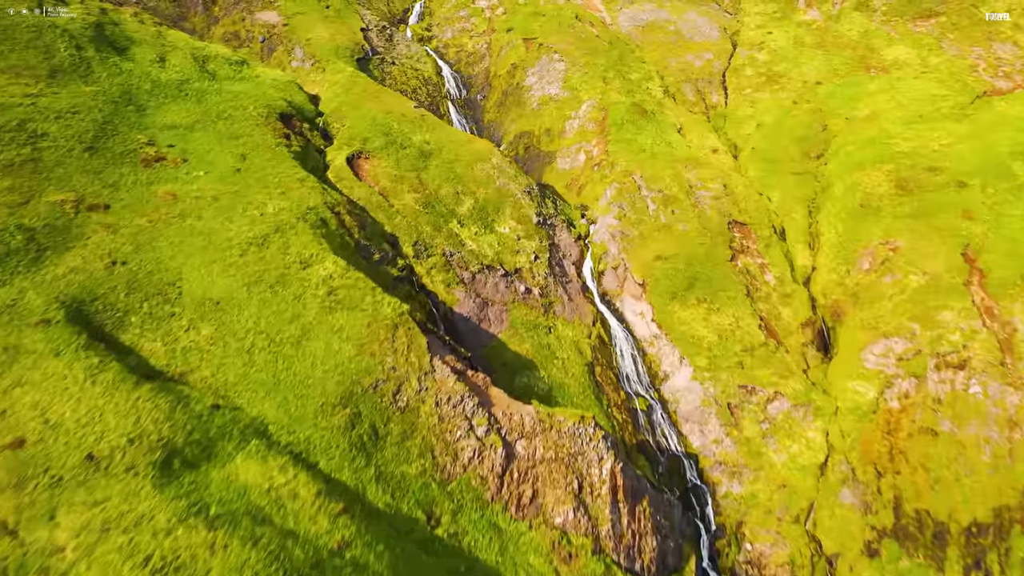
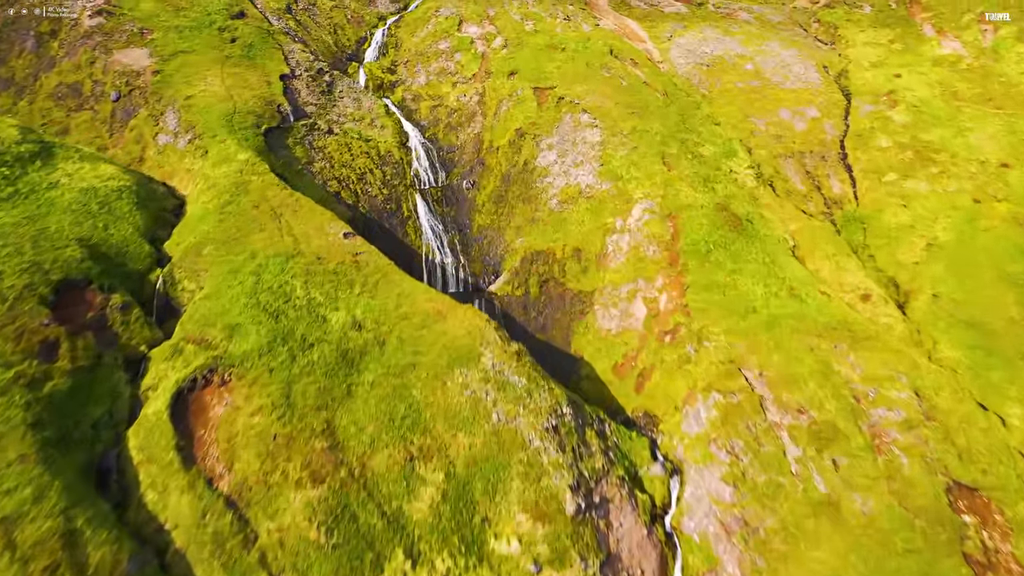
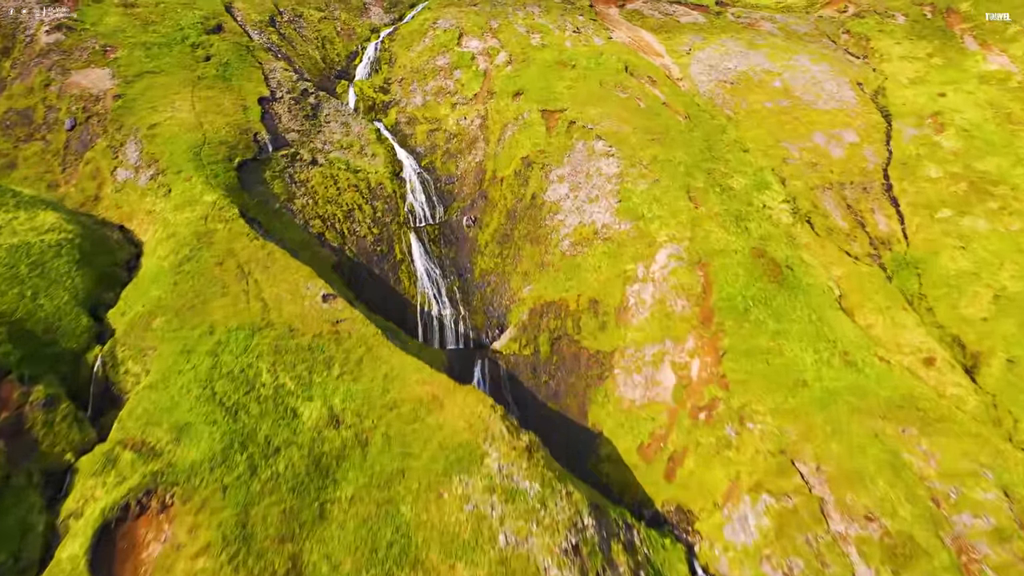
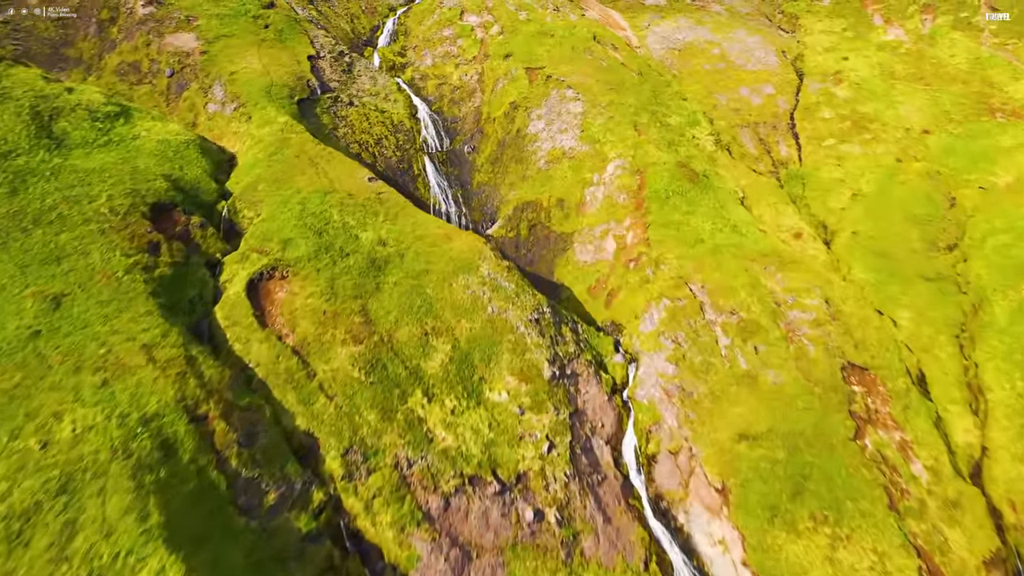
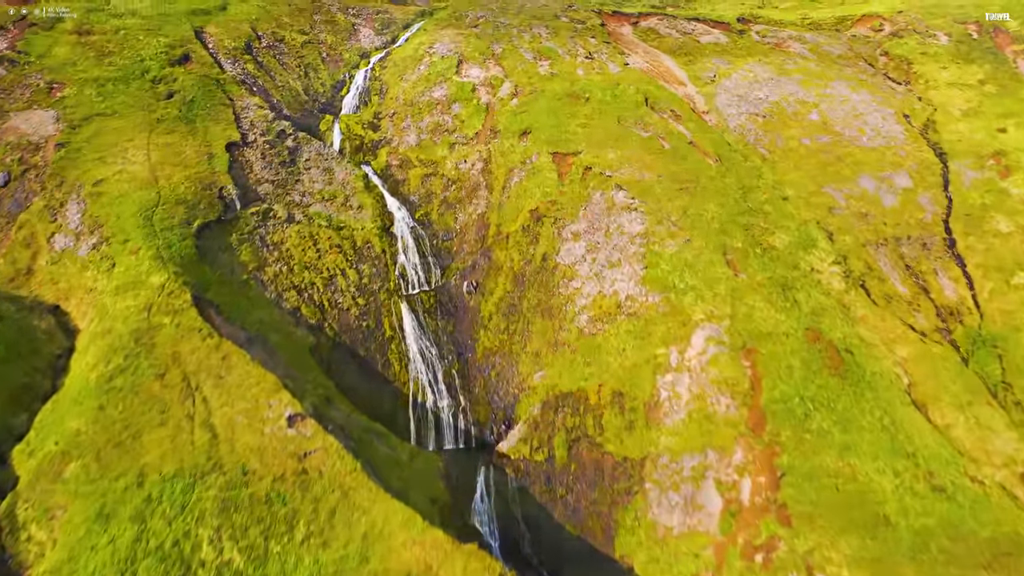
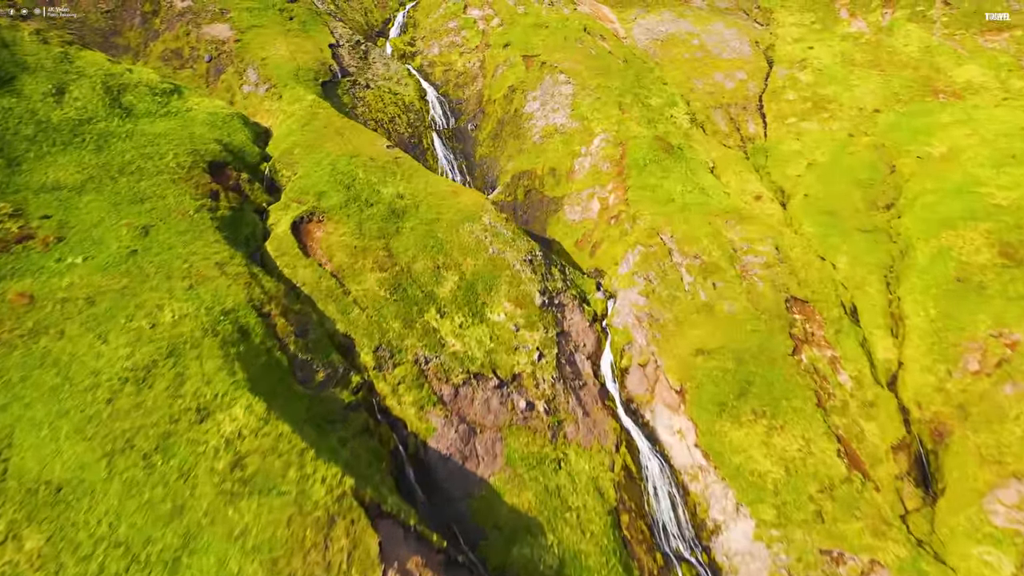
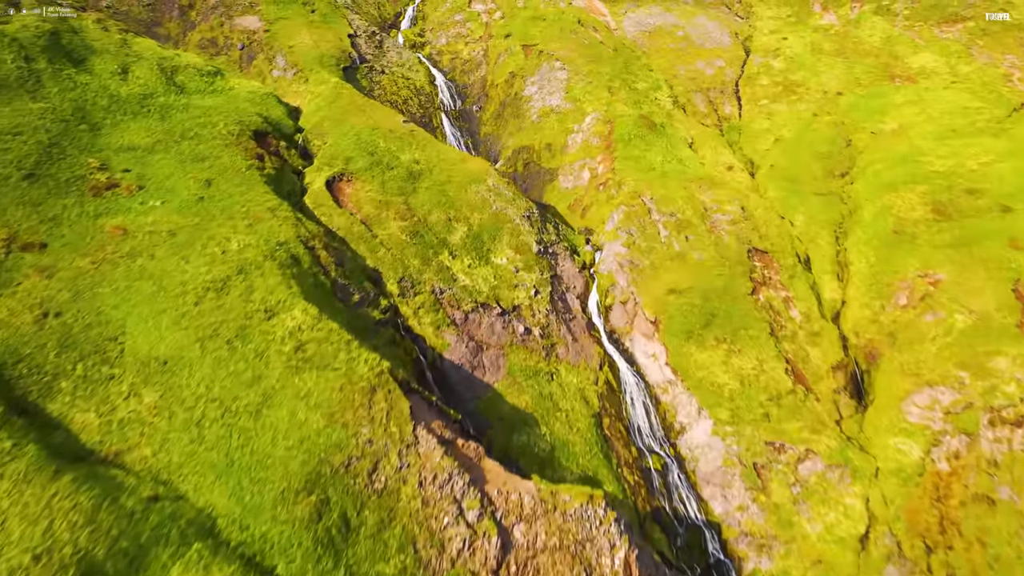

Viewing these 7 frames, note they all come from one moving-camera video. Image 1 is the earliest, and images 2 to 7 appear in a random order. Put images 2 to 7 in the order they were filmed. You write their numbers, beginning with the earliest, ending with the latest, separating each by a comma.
7, 6, 4, 2, 3, 5
